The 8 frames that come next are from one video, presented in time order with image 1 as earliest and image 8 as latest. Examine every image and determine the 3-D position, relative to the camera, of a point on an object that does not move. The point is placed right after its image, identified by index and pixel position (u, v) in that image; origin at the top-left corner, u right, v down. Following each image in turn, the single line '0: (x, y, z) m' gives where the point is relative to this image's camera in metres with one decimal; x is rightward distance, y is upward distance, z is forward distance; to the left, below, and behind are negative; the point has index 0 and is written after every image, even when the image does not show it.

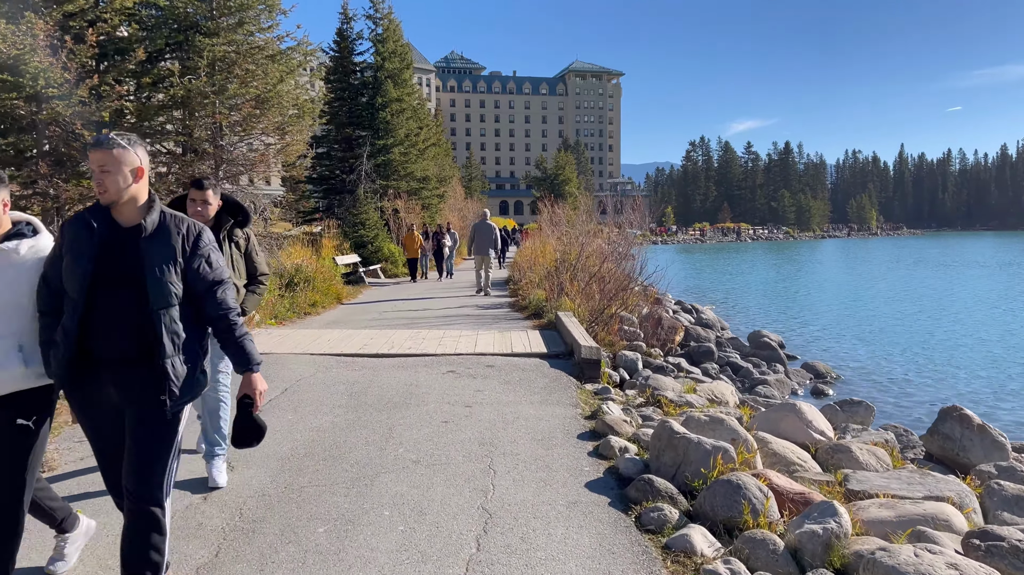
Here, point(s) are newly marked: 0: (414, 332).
0: (-1.4, -0.7, +11.7) m
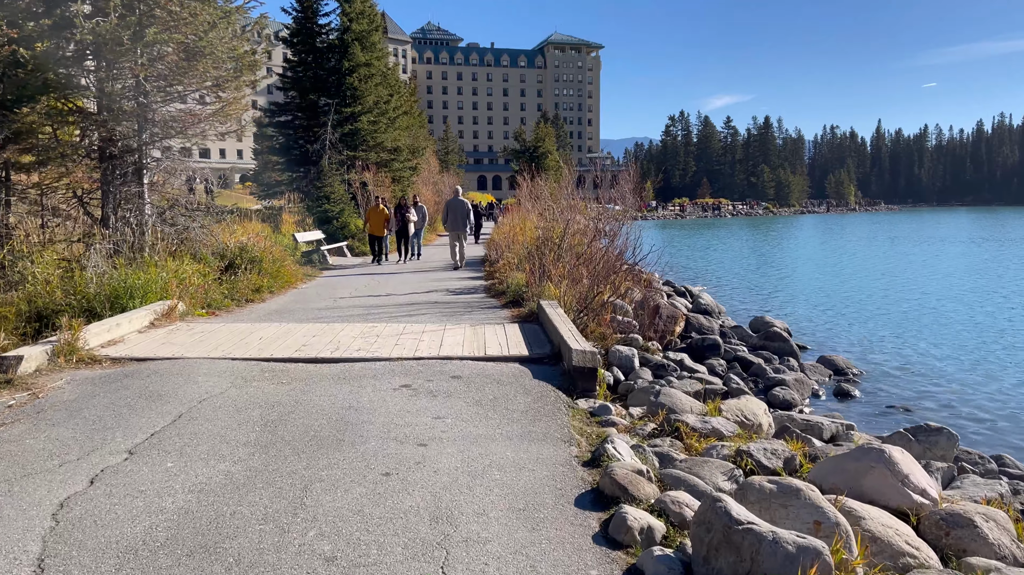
0: (-1.7, -0.5, +9.7) m
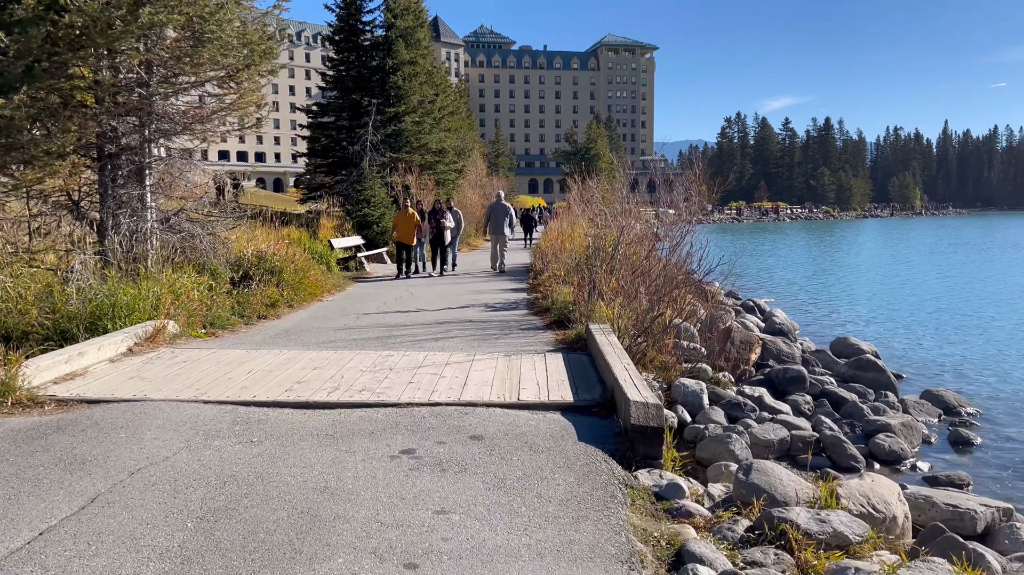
0: (-1.3, -0.7, +8.1) m
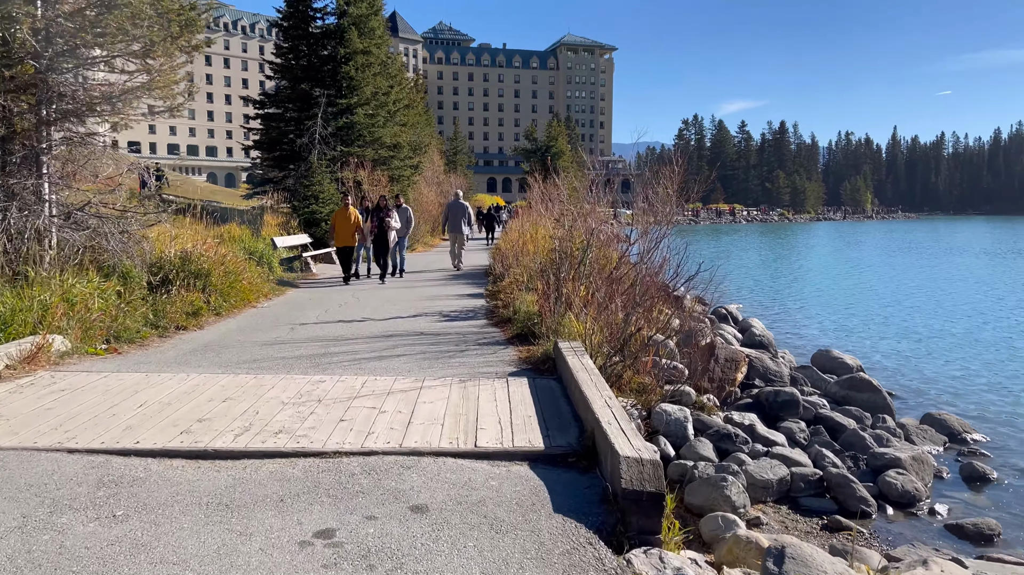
0: (-1.7, -0.8, +6.8) m
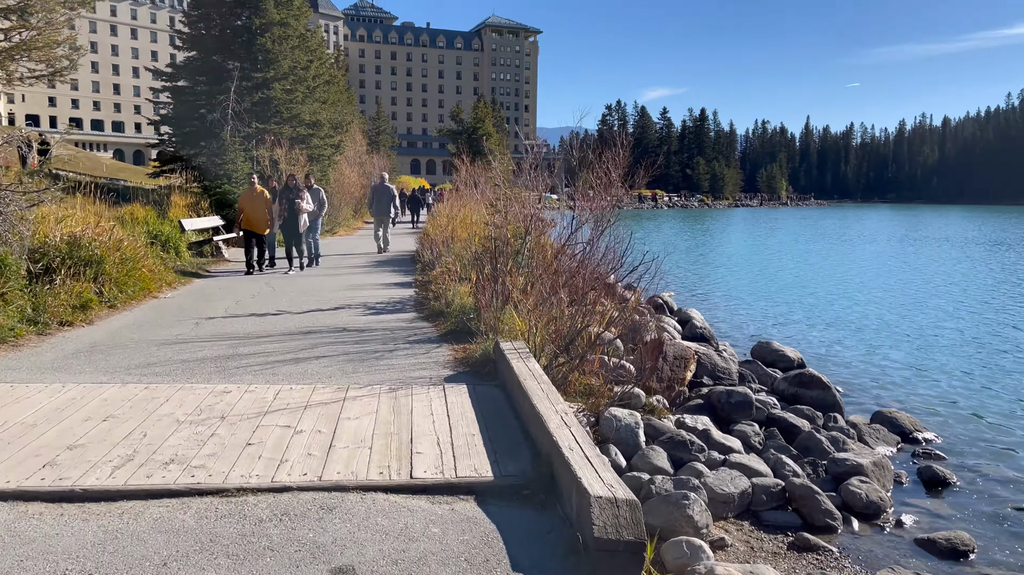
0: (-2.1, -0.8, +5.8) m
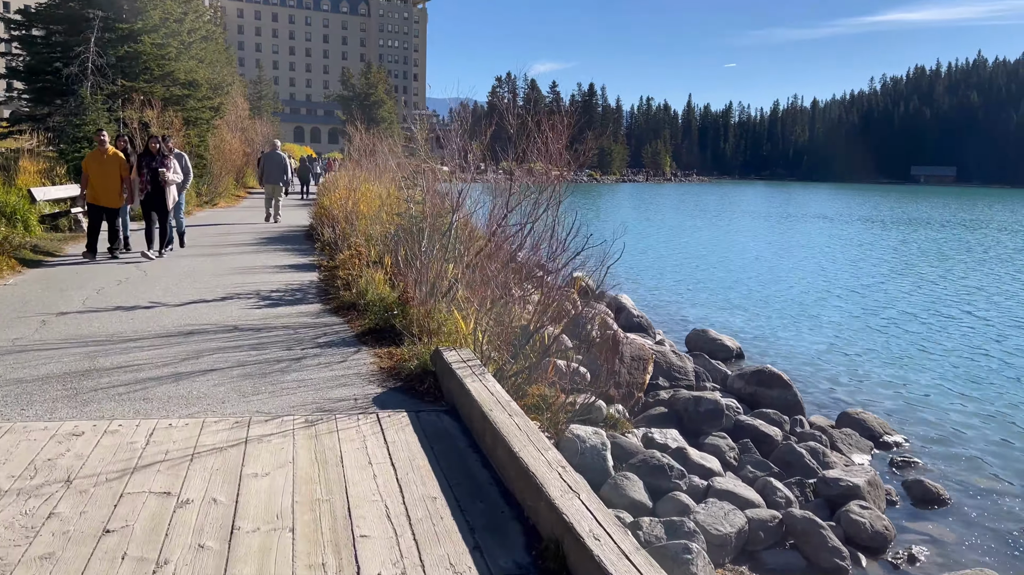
0: (-2.3, -0.8, +4.2) m
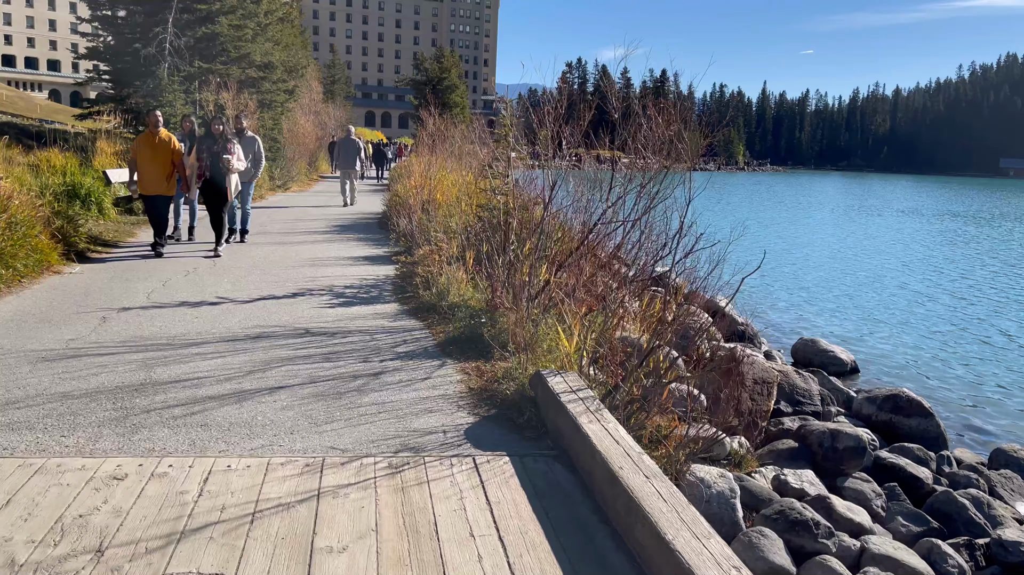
0: (-1.8, -0.8, +3.5) m
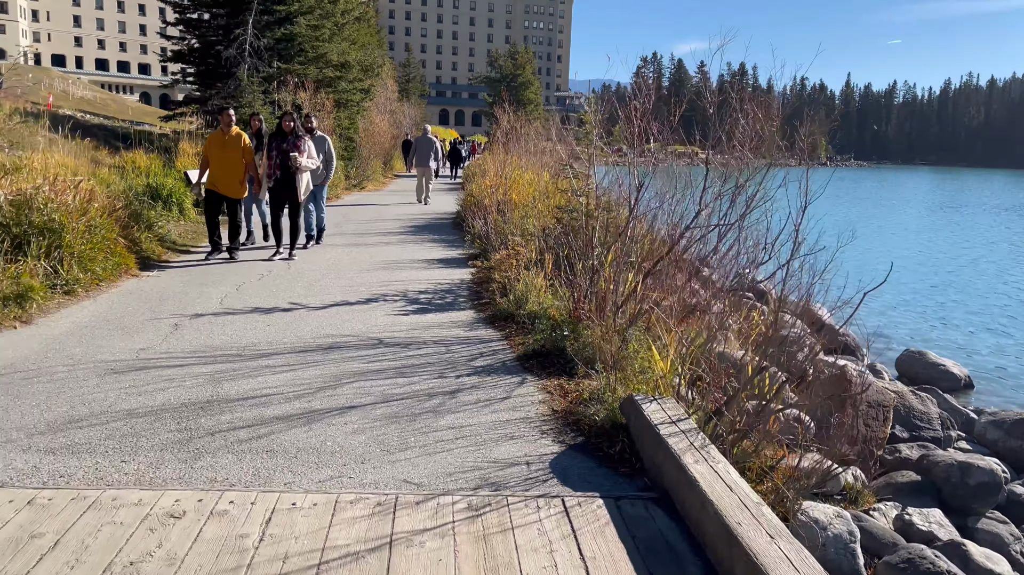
0: (-1.4, -0.9, +3.2) m
